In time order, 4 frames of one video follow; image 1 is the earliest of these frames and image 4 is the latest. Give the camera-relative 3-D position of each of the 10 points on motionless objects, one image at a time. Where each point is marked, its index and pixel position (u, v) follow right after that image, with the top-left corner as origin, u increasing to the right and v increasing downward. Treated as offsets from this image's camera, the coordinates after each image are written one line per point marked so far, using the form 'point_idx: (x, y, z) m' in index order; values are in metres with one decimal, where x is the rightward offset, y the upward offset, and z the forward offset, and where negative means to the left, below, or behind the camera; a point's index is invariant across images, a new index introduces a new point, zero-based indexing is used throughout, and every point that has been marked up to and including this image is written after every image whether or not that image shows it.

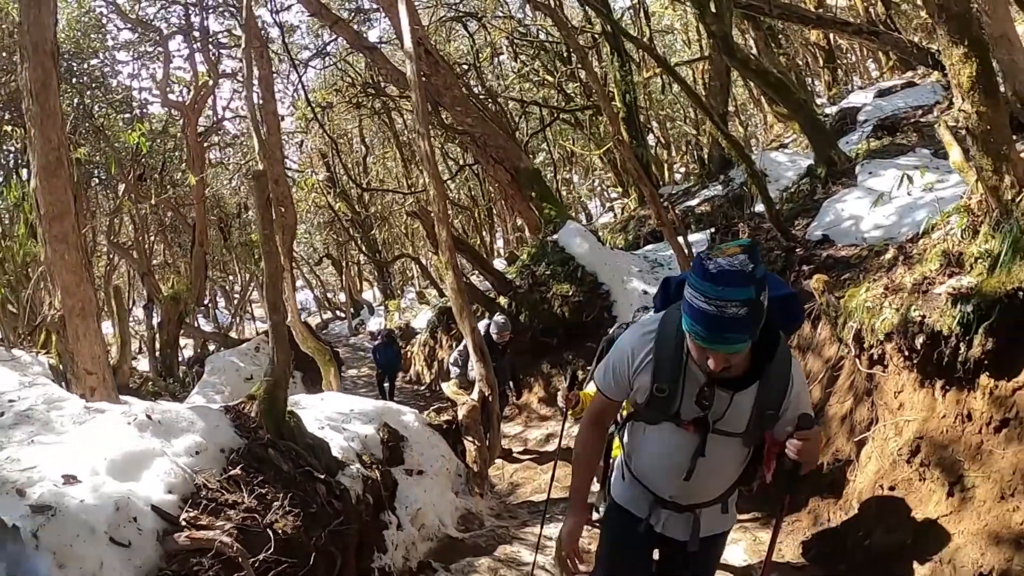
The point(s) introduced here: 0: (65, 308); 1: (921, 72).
0: (-2.3, -0.1, +4.1) m
1: (+7.0, +3.7, +13.3) m
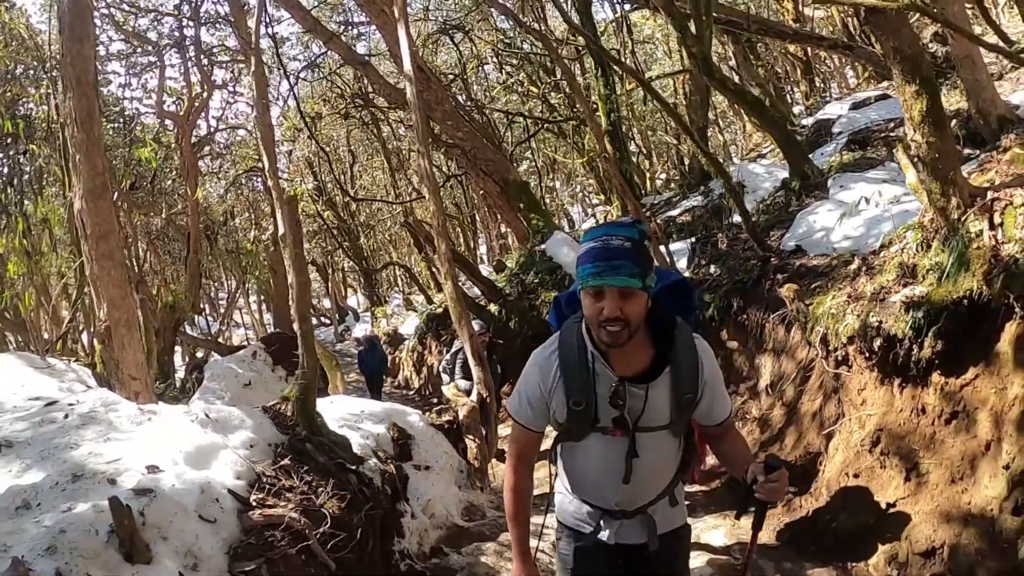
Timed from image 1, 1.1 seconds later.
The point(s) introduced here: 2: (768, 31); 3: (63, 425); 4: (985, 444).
0: (-2.3, -0.2, +4.5) m
1: (+6.8, +3.6, +13.9) m
2: (+2.6, +2.6, +8.0) m
3: (-2.0, -0.6, +3.4) m
4: (+2.6, -0.9, +4.3) m
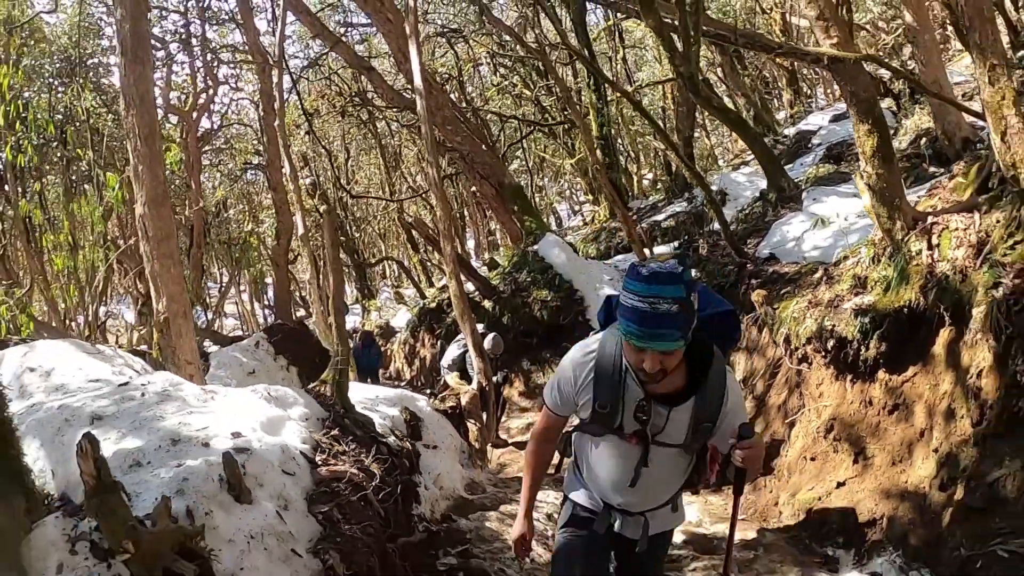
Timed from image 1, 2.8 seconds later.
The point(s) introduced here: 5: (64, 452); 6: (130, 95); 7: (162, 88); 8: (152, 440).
0: (-2.3, -0.1, +5.1) m
1: (+6.7, +3.5, +14.7) m
2: (+2.7, +2.6, +8.7) m
3: (-1.9, -0.6, +4.0) m
4: (+2.6, -0.9, +5.0) m
5: (-2.2, -0.8, +3.8) m
6: (-2.4, +1.2, +4.9) m
7: (-6.8, +3.9, +15.2) m
8: (-1.7, -0.7, +3.6) m
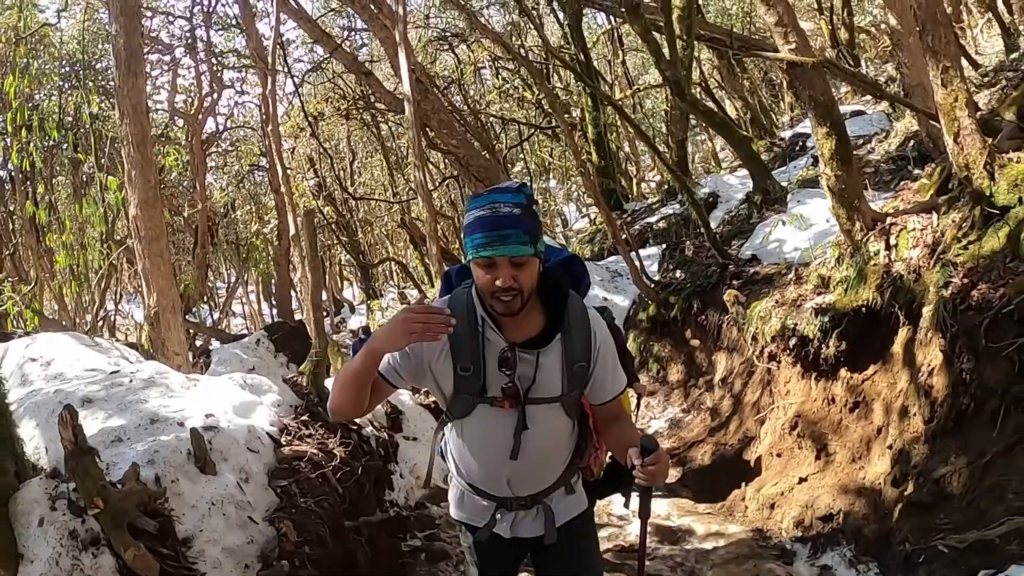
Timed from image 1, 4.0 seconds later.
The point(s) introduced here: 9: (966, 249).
0: (-2.5, -0.1, +5.4) m
1: (+6.6, +3.5, +14.8) m
2: (+2.5, +2.6, +8.9) m
3: (-2.1, -0.6, +4.3) m
4: (+2.4, -0.9, +5.2) m
5: (-2.4, -0.8, +4.1) m
6: (-2.6, +1.2, +5.2) m
7: (-6.8, +3.9, +15.5) m
8: (-1.9, -0.7, +3.9) m
9: (+2.8, +0.2, +4.9) m
